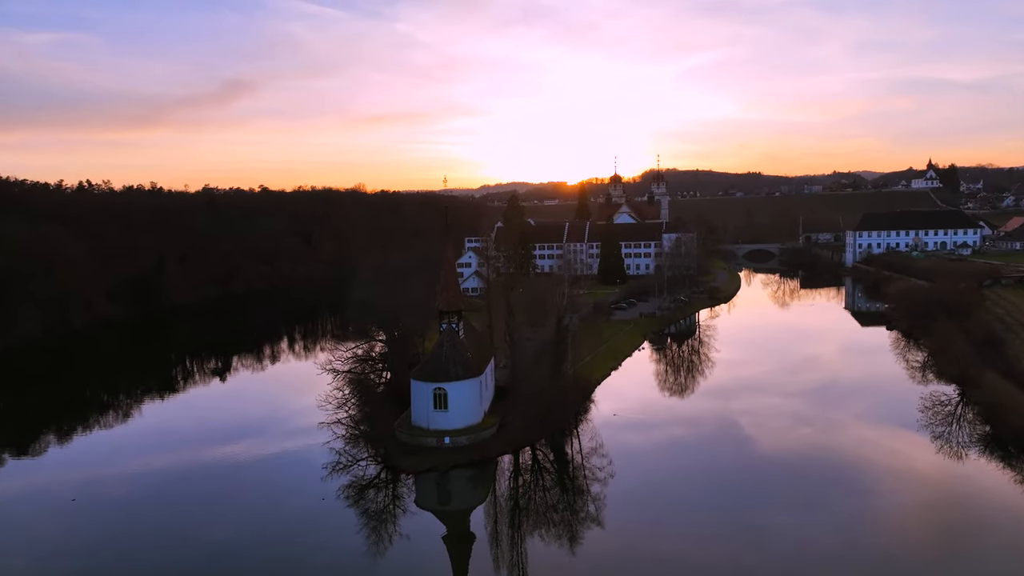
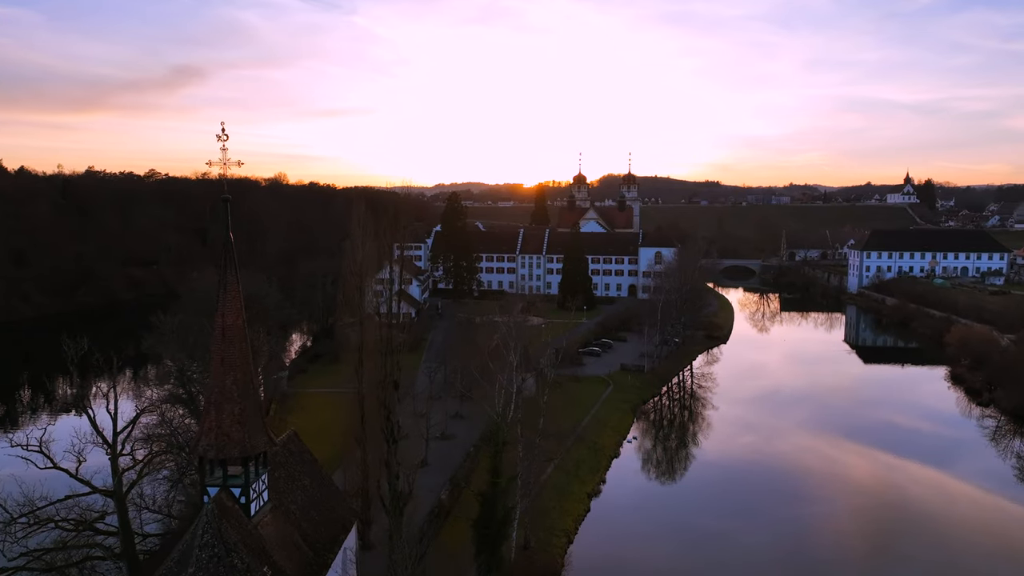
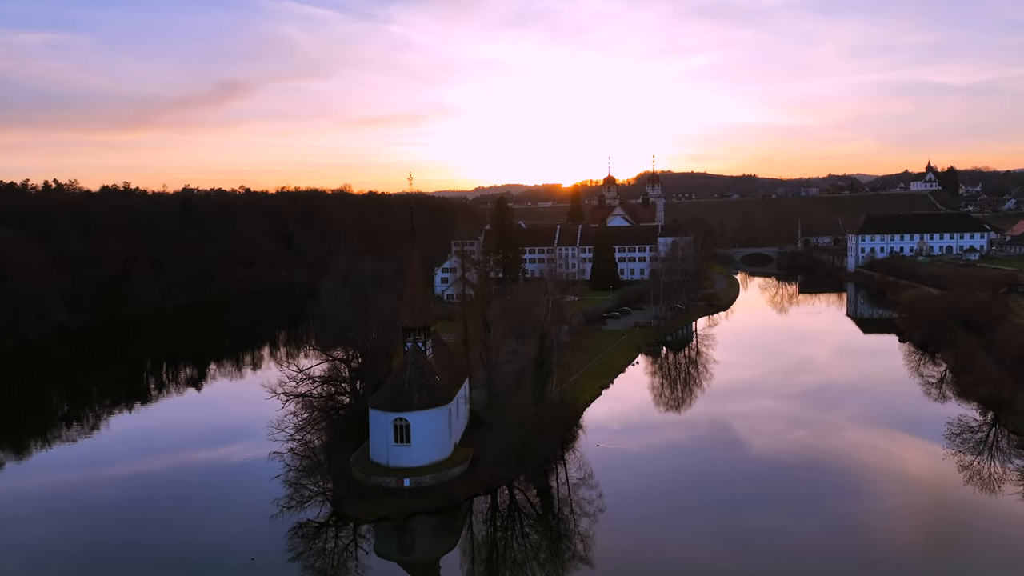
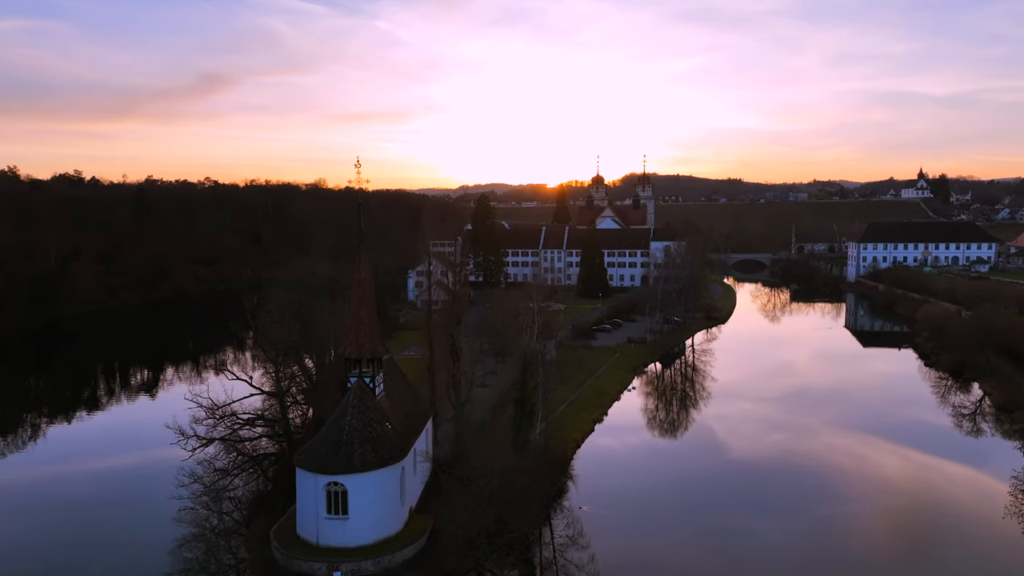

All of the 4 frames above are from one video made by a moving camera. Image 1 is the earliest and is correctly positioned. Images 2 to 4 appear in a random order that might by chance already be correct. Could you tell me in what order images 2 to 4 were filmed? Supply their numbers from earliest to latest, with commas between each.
3, 4, 2
